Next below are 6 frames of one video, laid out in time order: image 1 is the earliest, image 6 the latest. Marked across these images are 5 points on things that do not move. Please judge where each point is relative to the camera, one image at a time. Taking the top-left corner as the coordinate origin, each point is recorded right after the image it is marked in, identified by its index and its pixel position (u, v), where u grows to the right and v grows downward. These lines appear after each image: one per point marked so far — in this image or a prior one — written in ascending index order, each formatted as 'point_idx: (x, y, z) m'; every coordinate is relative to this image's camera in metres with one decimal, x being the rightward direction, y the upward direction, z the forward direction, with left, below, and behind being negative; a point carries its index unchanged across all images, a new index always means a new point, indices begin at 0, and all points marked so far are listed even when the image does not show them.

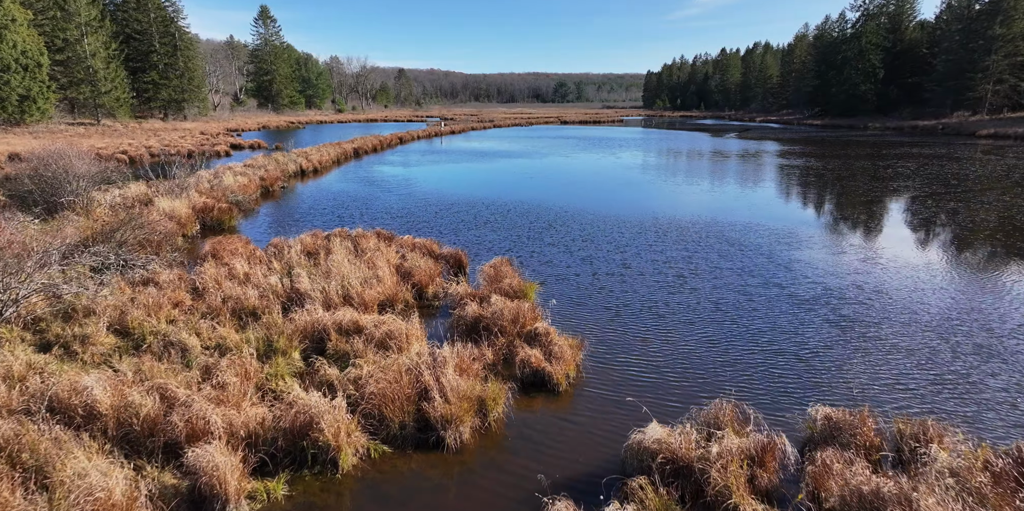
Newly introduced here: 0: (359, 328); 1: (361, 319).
0: (-1.9, -0.9, +7.2) m
1: (-1.9, -0.8, +7.3) m
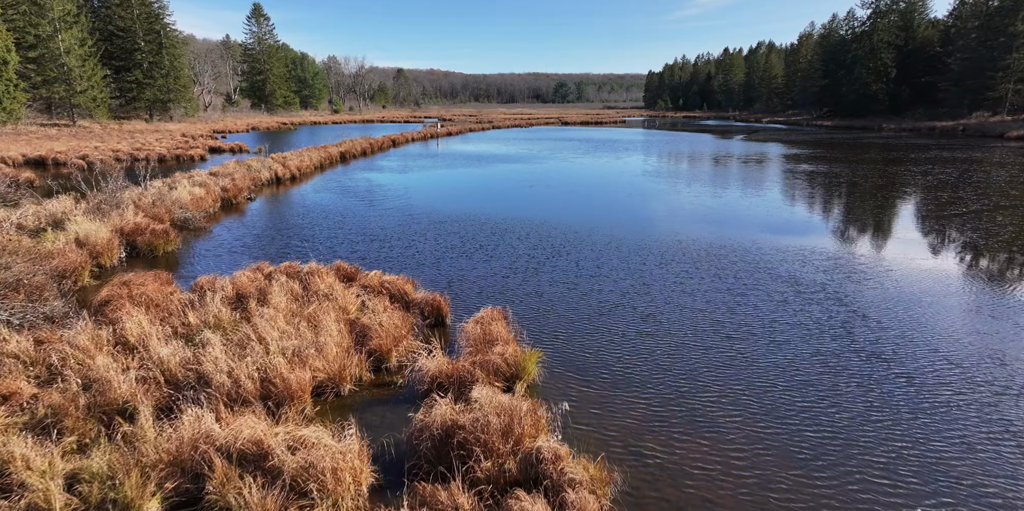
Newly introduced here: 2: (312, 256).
0: (-2.0, -1.6, +4.6) m
1: (-2.0, -1.5, +4.7) m
2: (-4.0, 0.0, +11.6) m
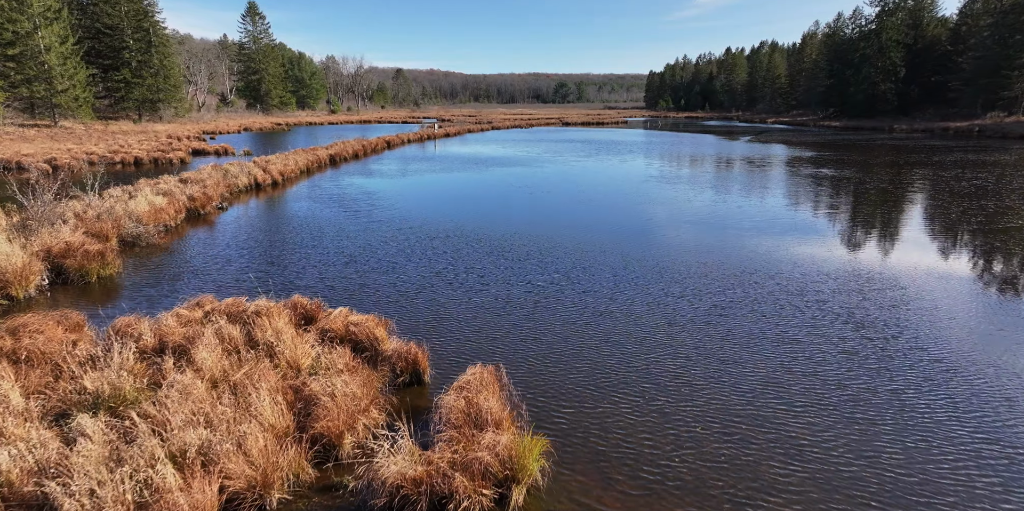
0: (-2.0, -2.0, +2.8) m
1: (-2.1, -1.9, +2.9) m
2: (-4.0, -0.5, +9.8) m
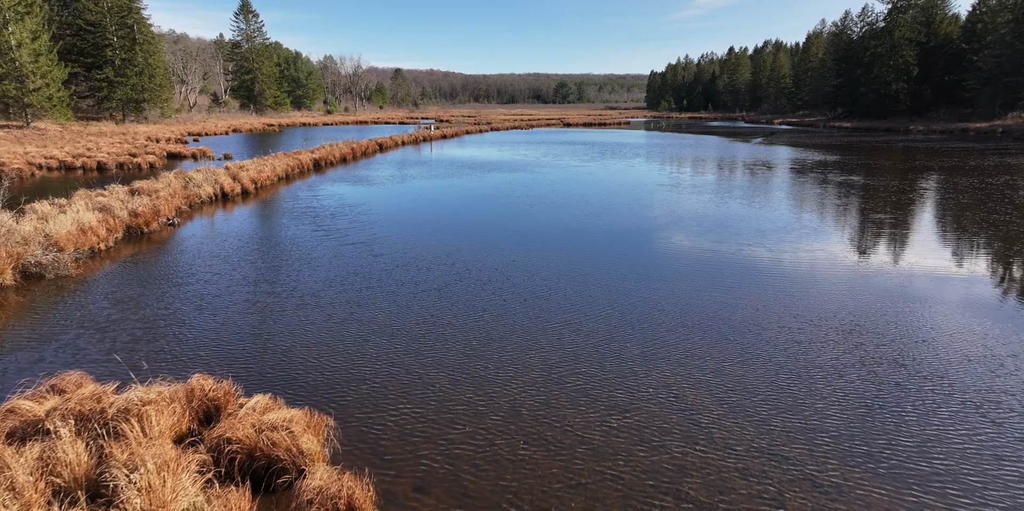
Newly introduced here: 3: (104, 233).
0: (-2.1, -2.7, +0.3) m
1: (-2.1, -2.6, +0.5) m
2: (-4.1, -1.1, +7.3) m
3: (-9.0, +0.5, +12.7) m
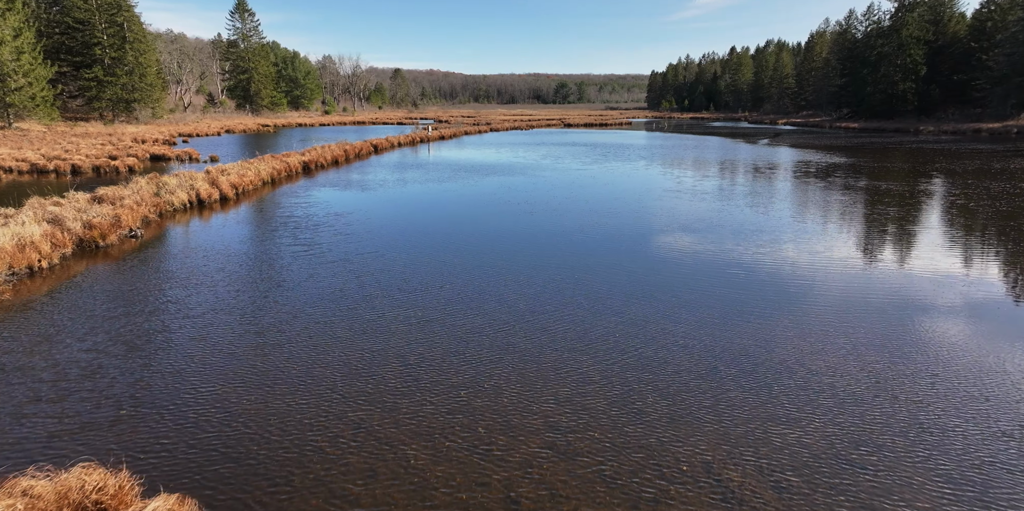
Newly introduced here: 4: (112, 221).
0: (-2.2, -3.0, -1.1) m
1: (-2.2, -2.9, -1.0) m
2: (-4.1, -1.4, +5.9) m
3: (-9.1, +0.1, +11.2) m
4: (-9.4, +0.8, +13.5) m
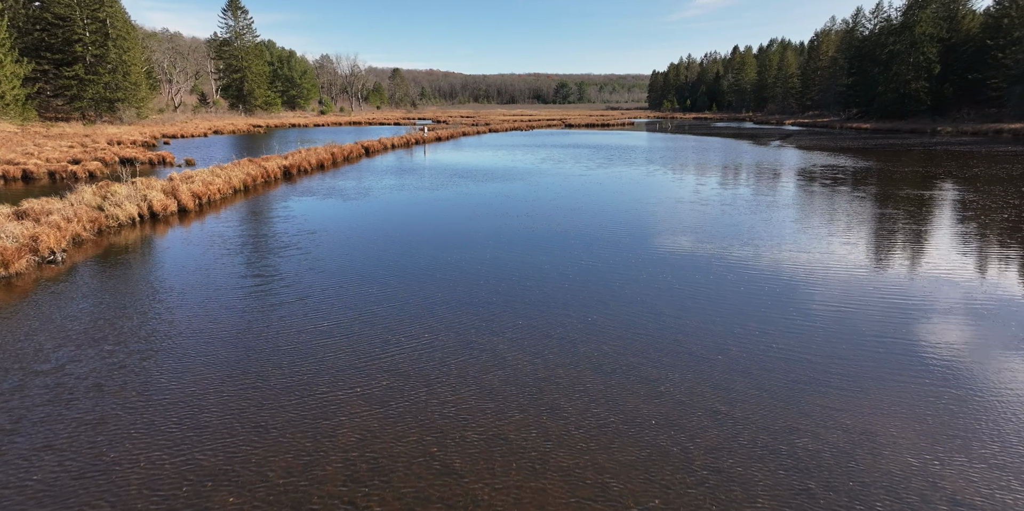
0: (-2.2, -3.6, -3.5) m
1: (-2.2, -3.5, -3.3) m
2: (-4.1, -2.0, +3.5) m
3: (-9.1, -0.5, +8.9) m
4: (-9.4, +0.2, +11.2) m
